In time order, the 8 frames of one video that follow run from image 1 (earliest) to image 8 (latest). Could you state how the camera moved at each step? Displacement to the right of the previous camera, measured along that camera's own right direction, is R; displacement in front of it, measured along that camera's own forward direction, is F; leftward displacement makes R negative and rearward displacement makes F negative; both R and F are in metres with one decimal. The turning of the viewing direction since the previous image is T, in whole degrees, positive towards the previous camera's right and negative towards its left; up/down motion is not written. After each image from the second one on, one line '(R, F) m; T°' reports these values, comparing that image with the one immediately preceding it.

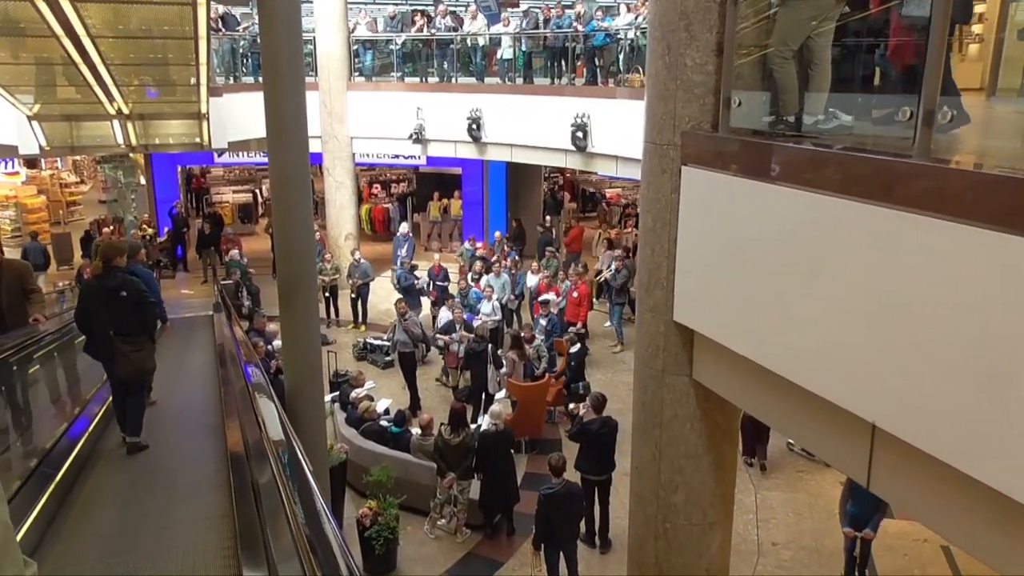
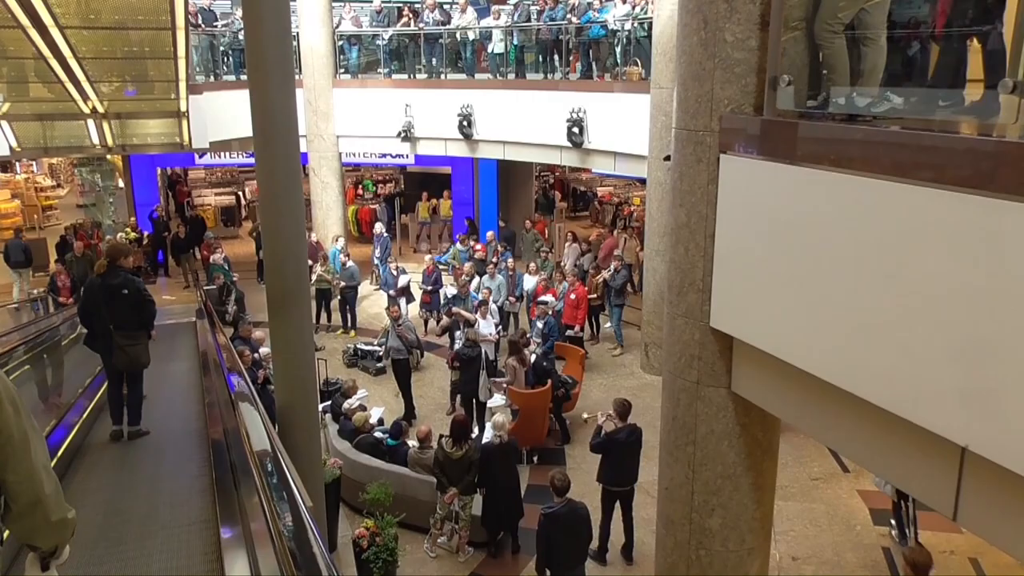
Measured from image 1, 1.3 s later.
(-0.2, +0.5) m; +1°
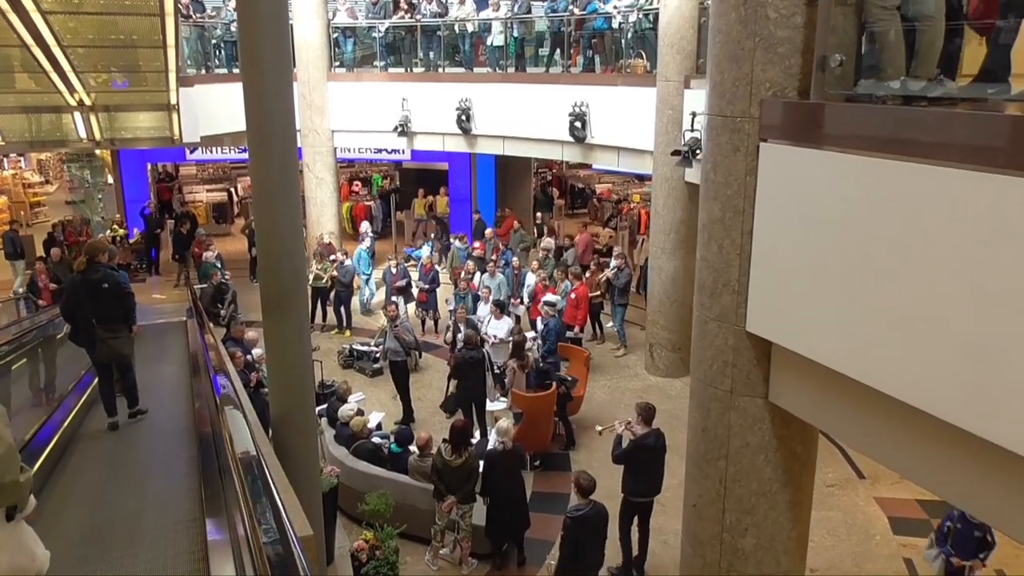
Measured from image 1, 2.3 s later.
(-0.1, +0.3) m; 0°
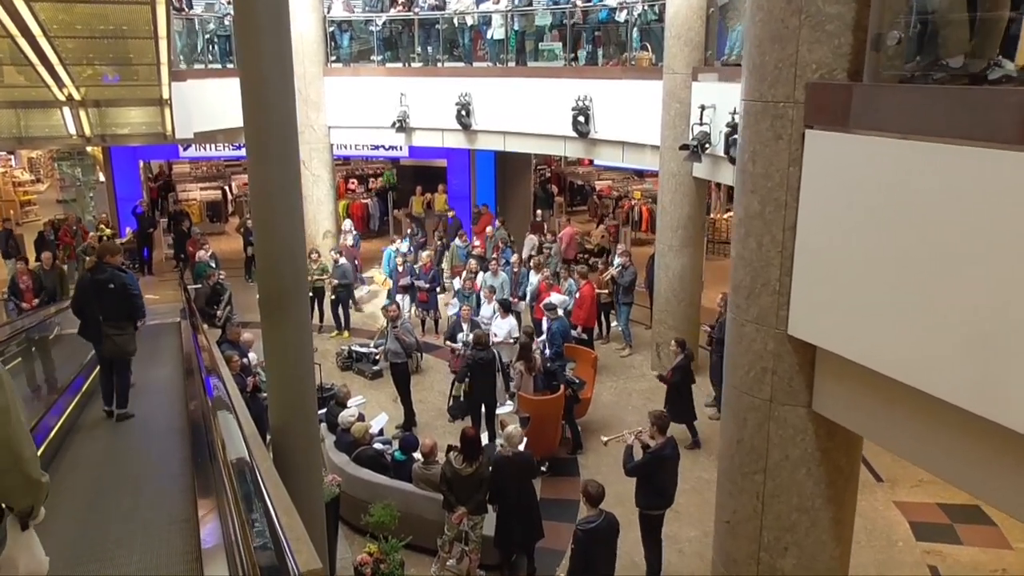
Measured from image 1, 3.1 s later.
(-0.1, +0.3) m; 0°
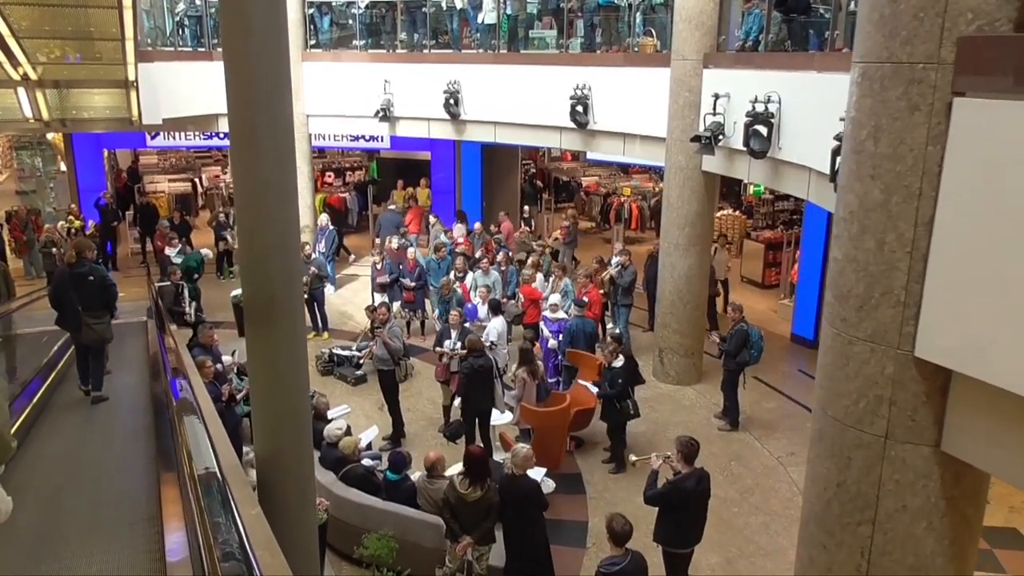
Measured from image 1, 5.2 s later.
(-0.3, +0.7) m; +2°
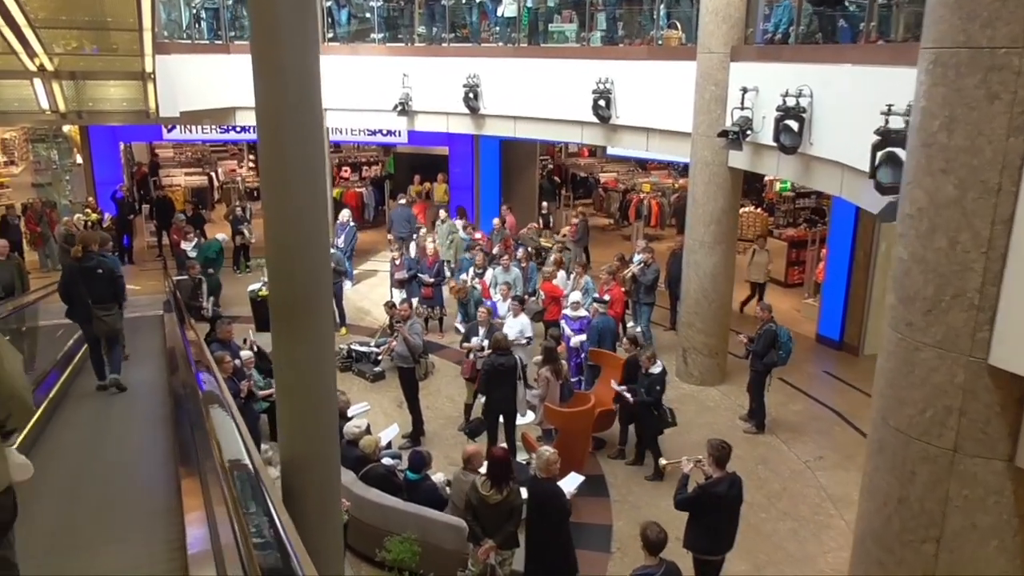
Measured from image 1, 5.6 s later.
(-0.1, +0.2) m; -1°
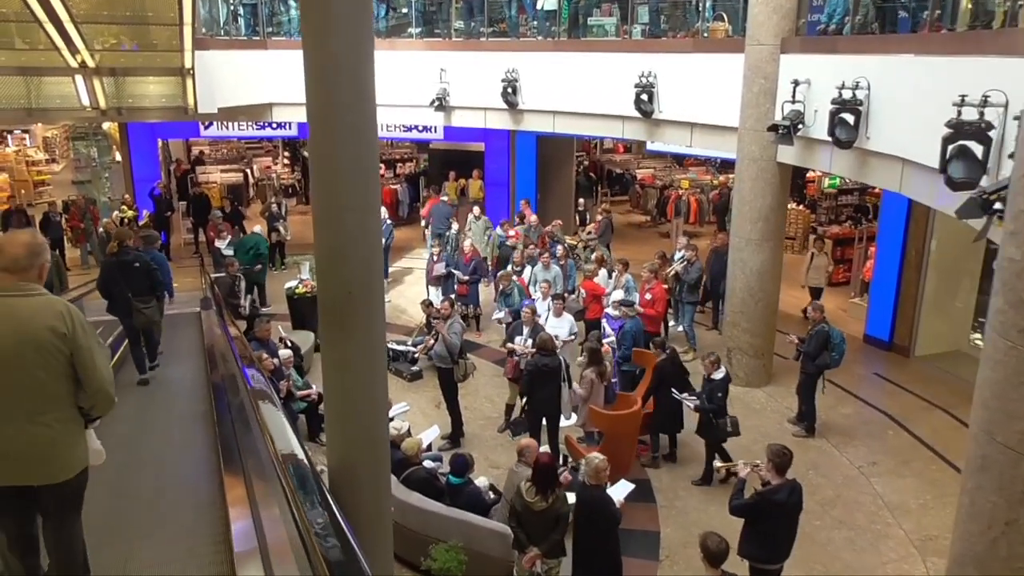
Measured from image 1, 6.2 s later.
(-0.1, +0.2) m; -2°
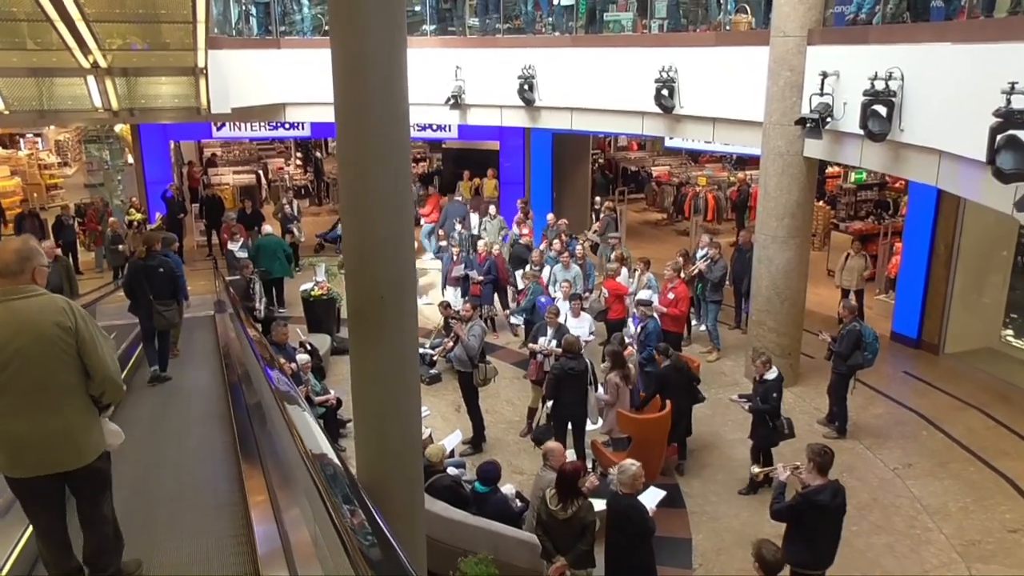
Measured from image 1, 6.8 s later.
(-0.1, +0.2) m; -1°
